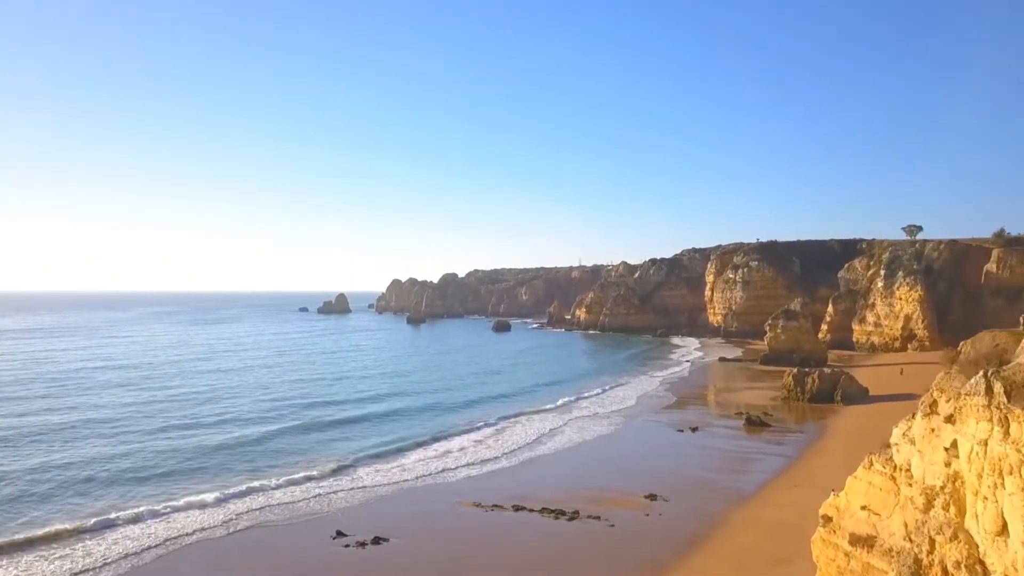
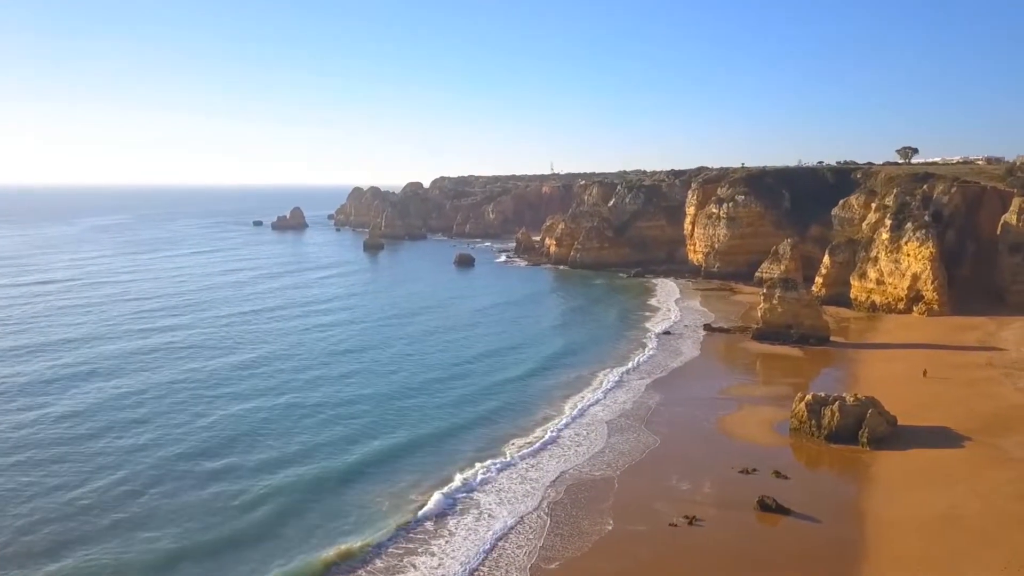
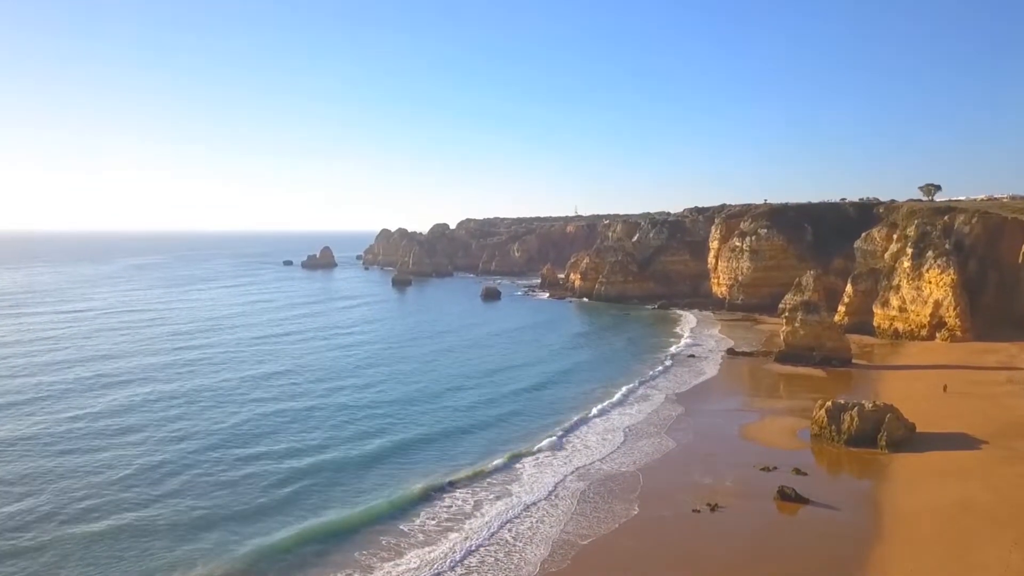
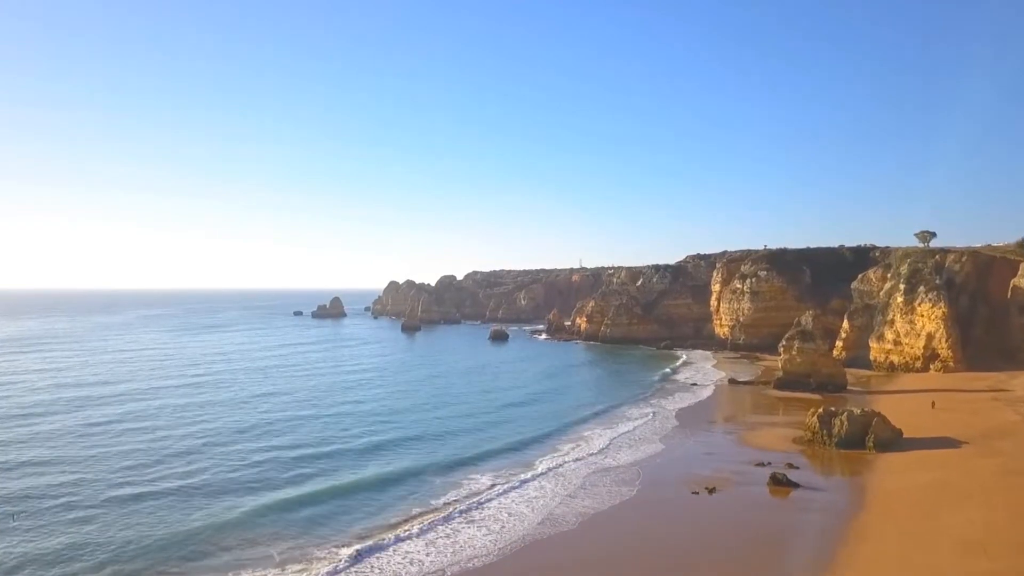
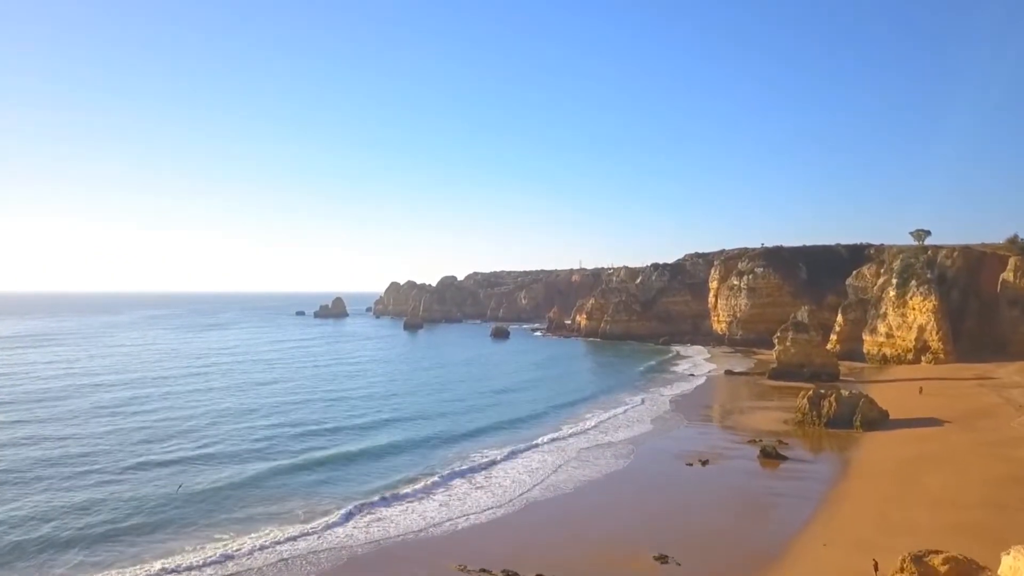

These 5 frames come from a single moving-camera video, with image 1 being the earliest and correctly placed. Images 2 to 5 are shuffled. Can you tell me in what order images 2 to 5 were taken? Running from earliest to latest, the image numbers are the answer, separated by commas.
5, 4, 3, 2
